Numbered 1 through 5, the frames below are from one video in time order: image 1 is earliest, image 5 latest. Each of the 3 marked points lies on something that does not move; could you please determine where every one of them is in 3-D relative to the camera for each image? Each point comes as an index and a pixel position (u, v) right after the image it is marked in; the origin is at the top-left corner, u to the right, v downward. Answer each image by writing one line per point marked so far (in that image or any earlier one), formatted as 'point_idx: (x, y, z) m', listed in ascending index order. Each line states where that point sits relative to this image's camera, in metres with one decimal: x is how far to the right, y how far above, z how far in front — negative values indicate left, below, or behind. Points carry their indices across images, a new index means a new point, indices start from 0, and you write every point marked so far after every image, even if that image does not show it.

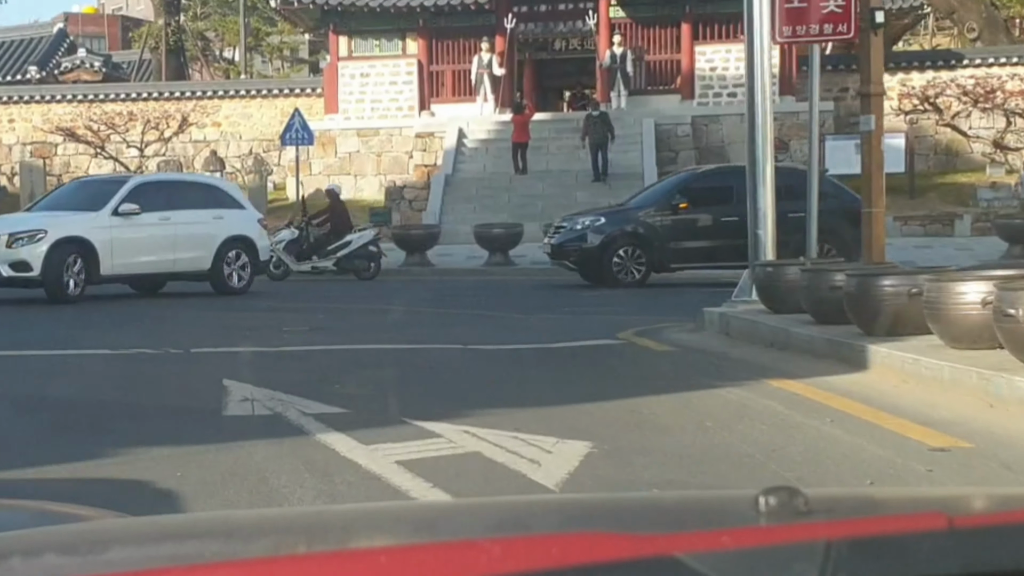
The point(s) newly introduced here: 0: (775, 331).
0: (+1.9, -0.3, +10.3) m
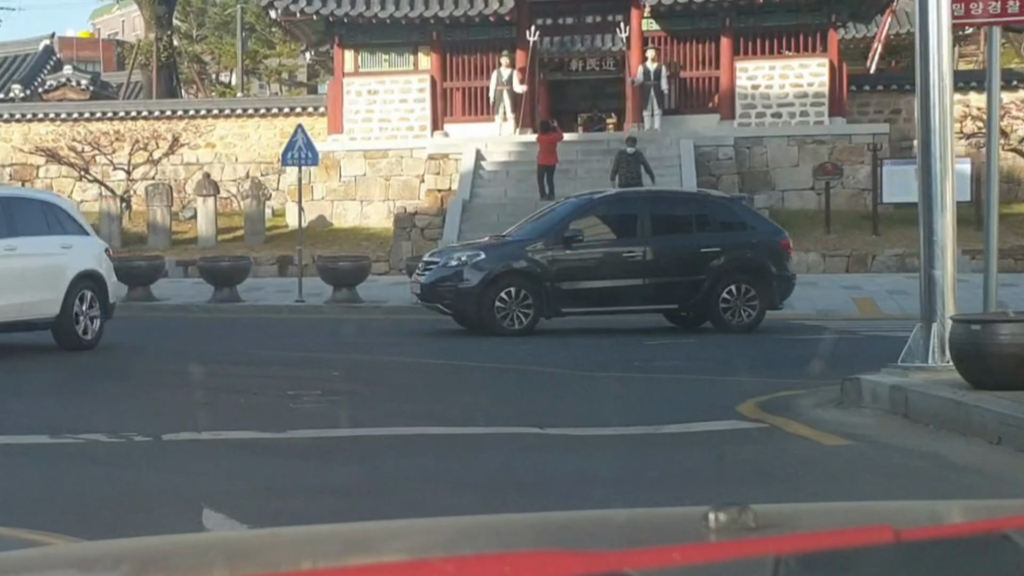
0: (+2.4, -0.6, +7.4) m
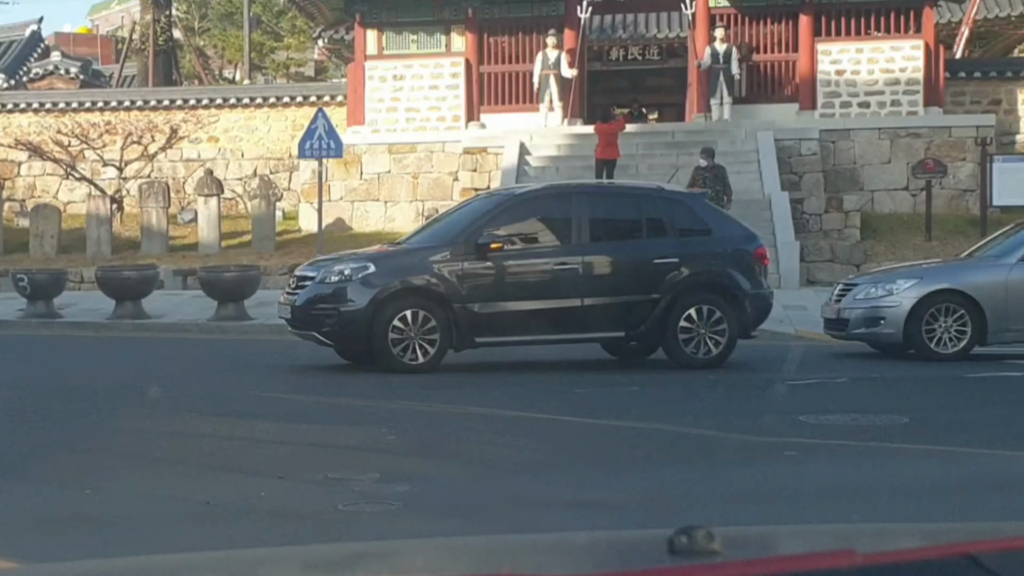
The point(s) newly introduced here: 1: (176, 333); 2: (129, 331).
0: (+3.1, -0.8, +3.7) m
1: (-4.2, -0.6, +18.9) m
2: (-4.9, -0.5, +19.2) m
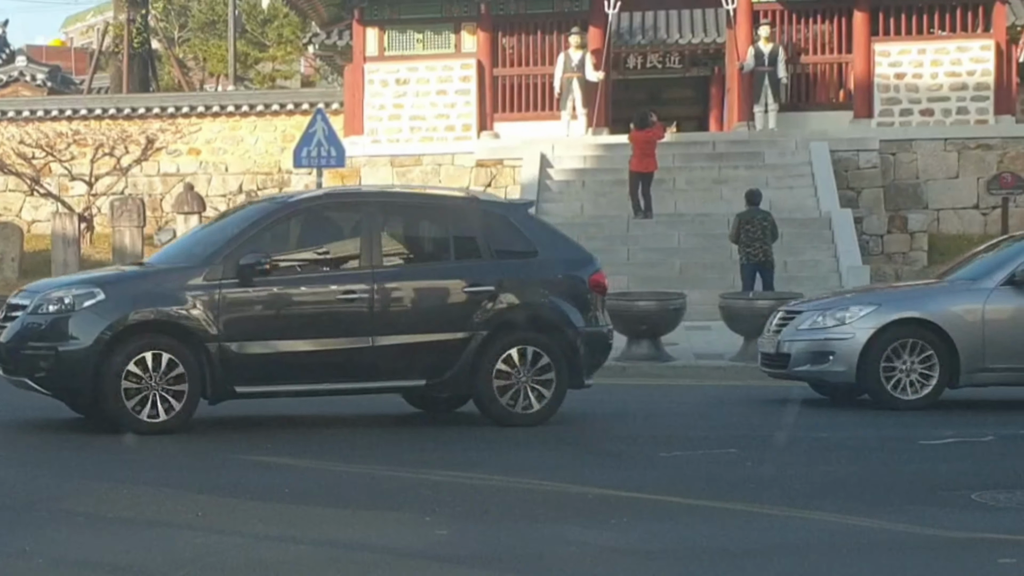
0: (+3.7, -0.9, +0.9) m
1: (-3.9, -0.9, +16.0) m
2: (-4.6, -0.9, +16.4) m
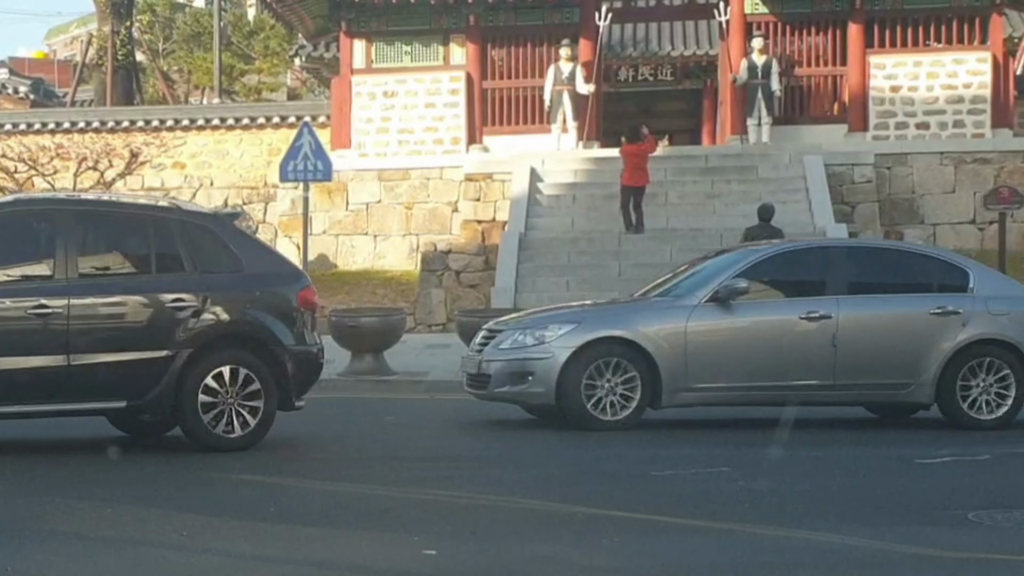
0: (+3.6, -1.0, +0.5) m
1: (-4.0, -1.1, +15.6) m
2: (-4.7, -1.1, +16.0) m
